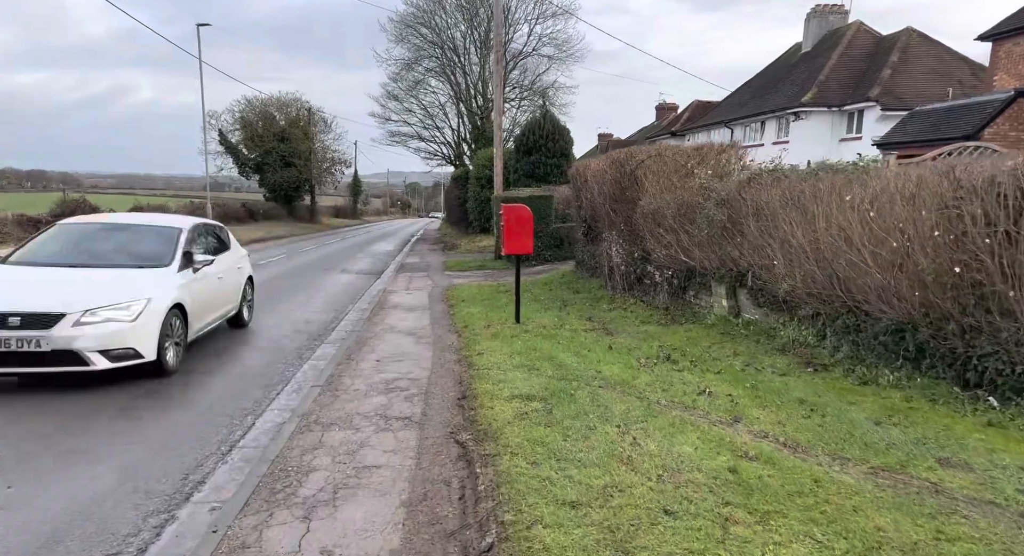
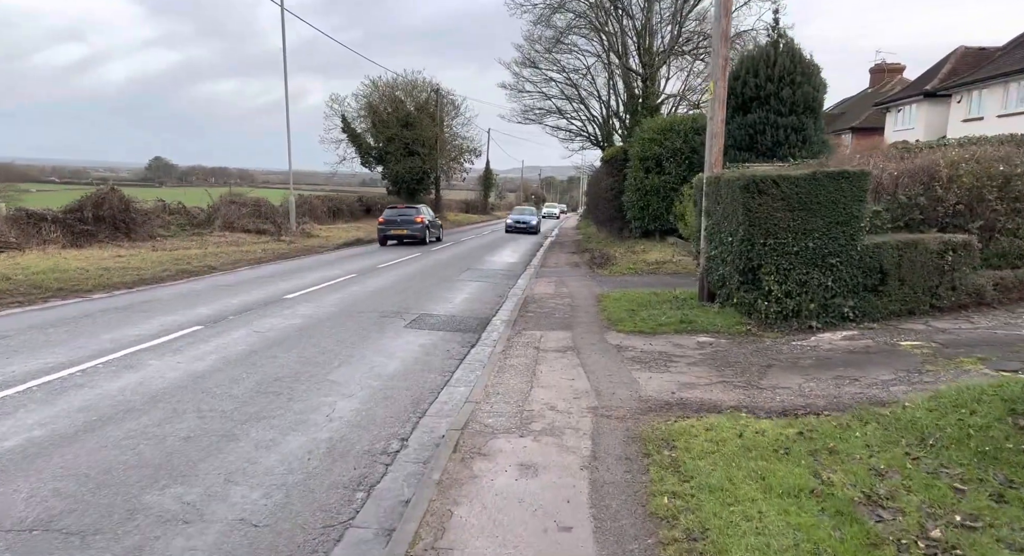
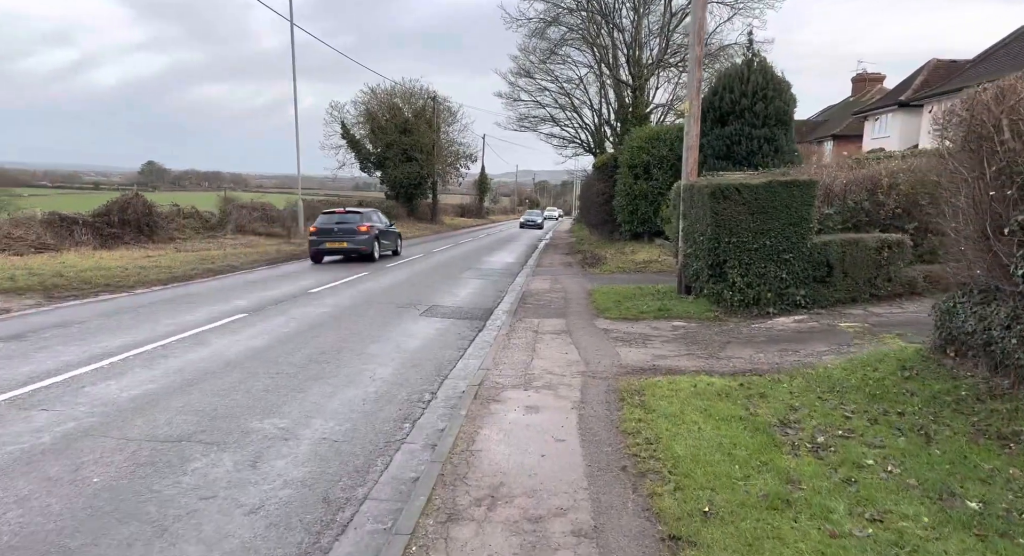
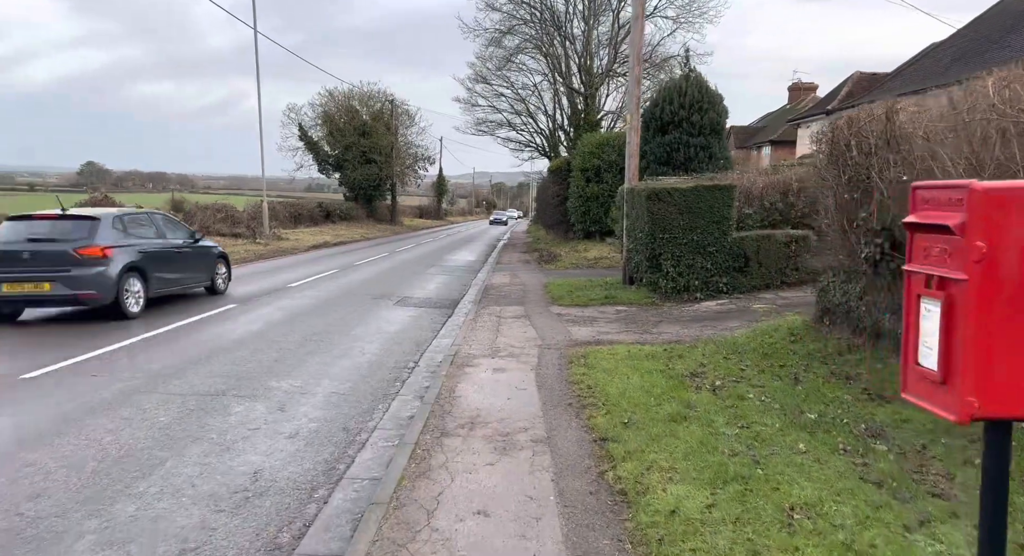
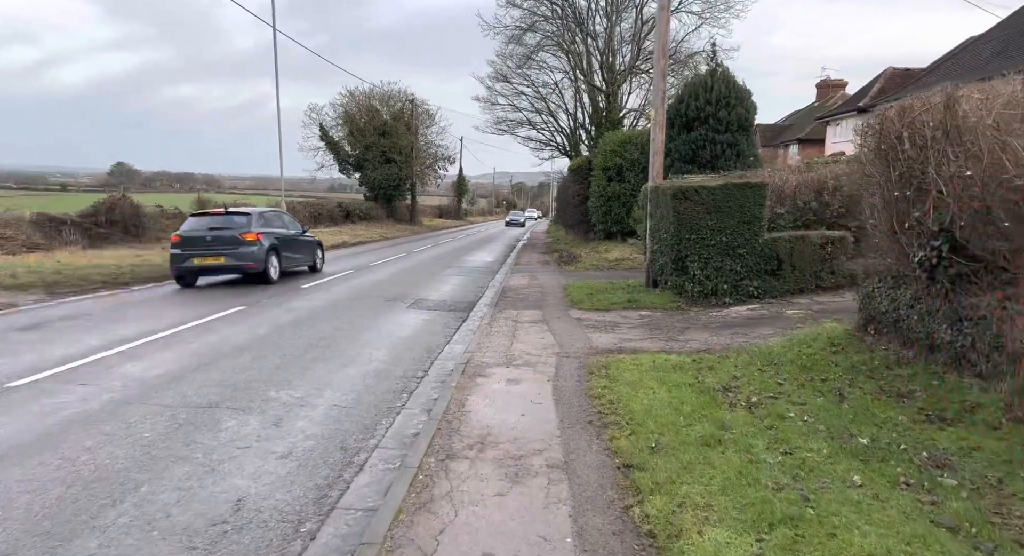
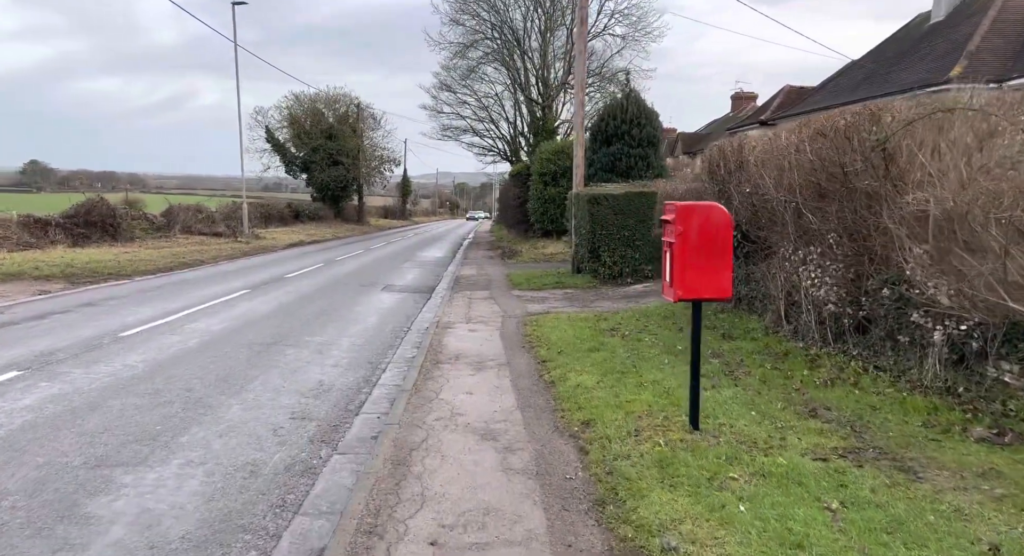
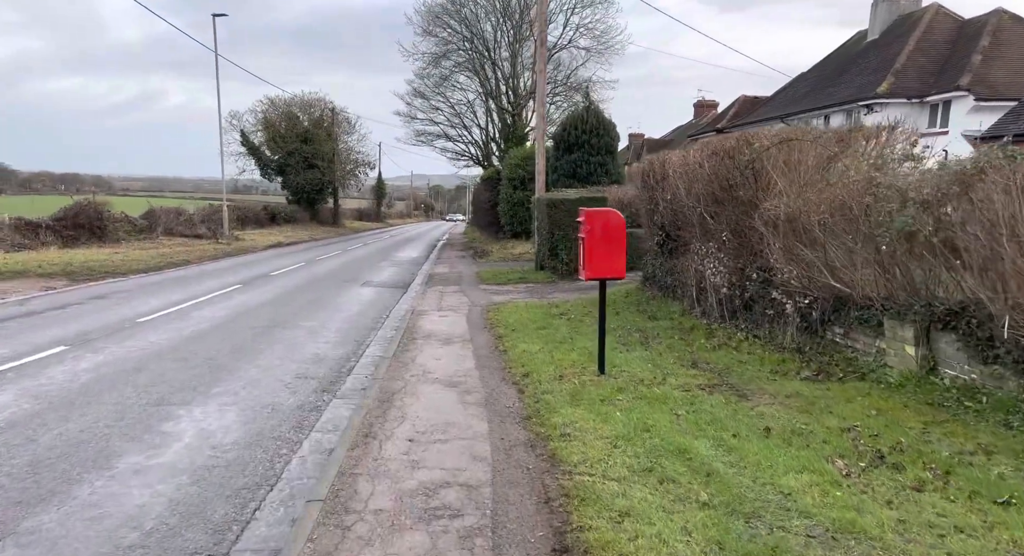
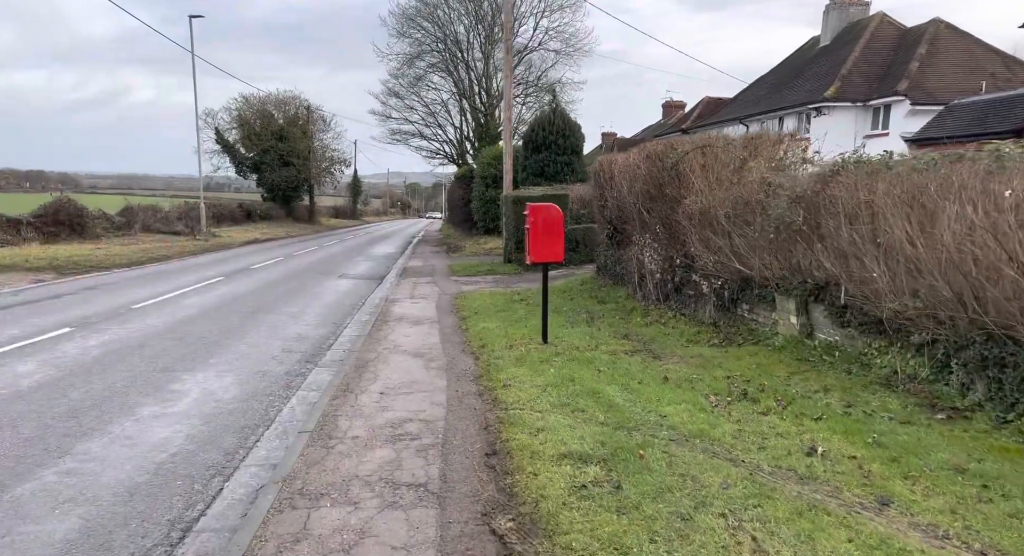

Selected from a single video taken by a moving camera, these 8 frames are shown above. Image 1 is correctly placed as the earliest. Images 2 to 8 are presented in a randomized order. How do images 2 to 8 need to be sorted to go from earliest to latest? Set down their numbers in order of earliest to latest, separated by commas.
8, 7, 6, 4, 5, 3, 2
